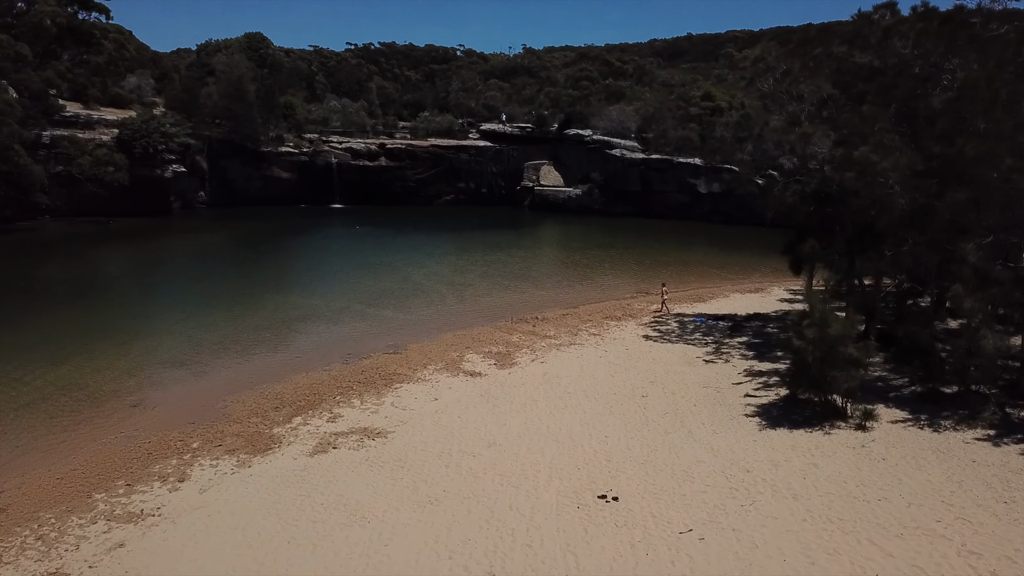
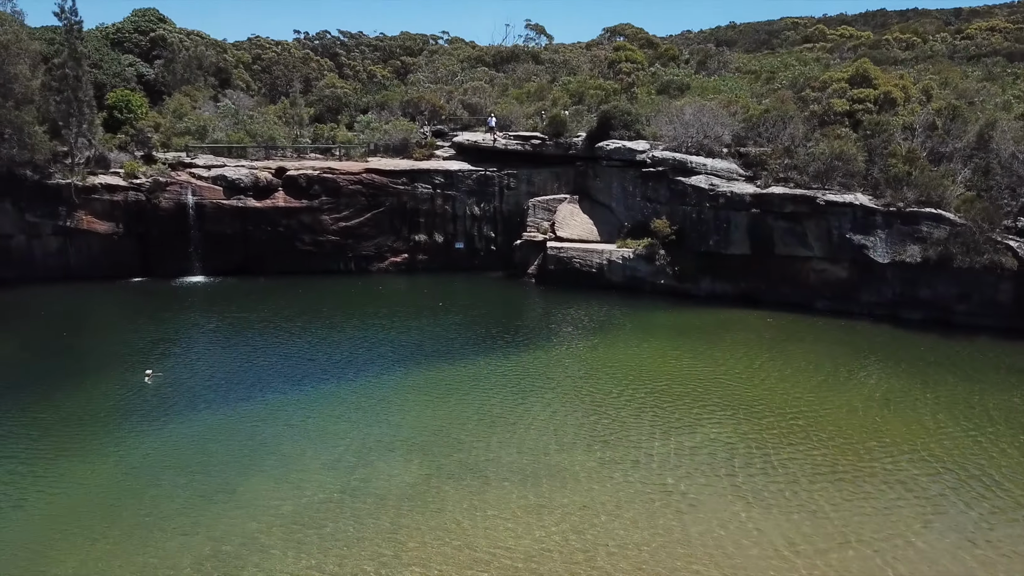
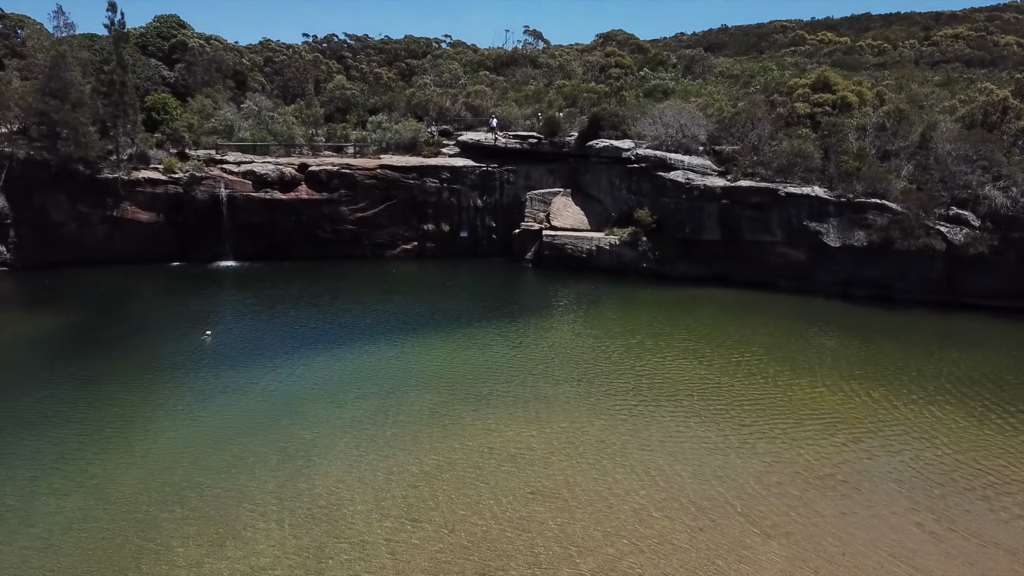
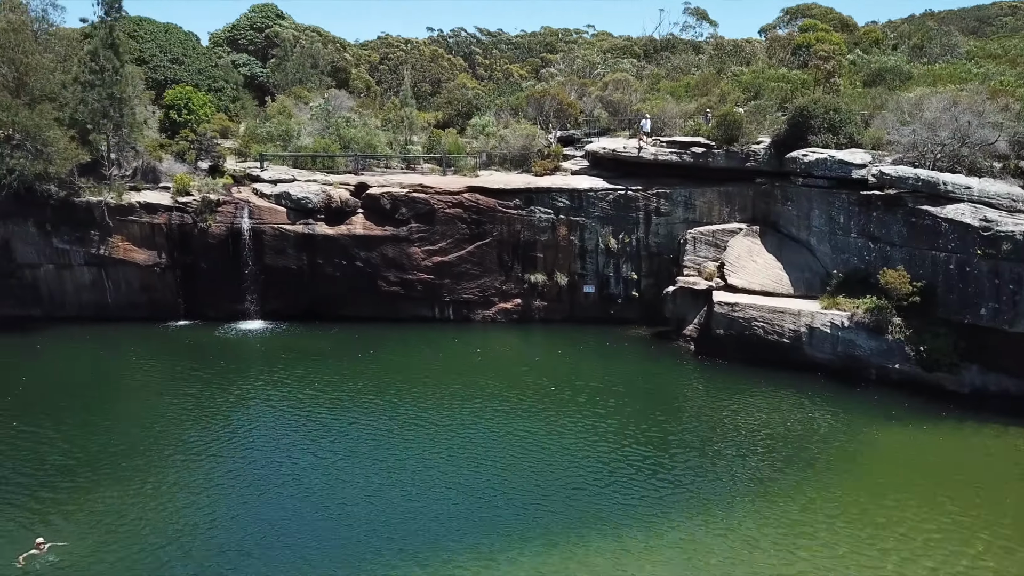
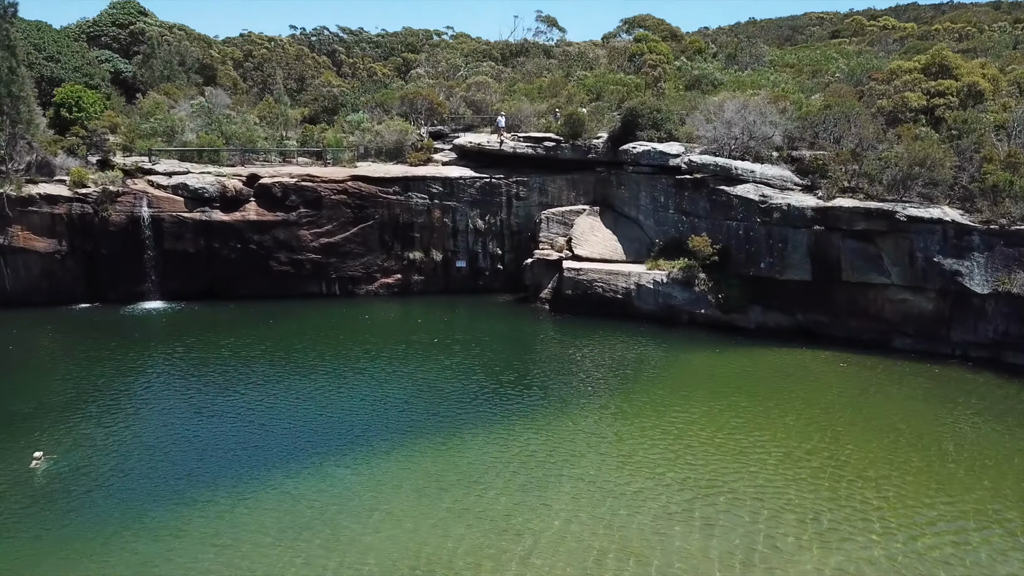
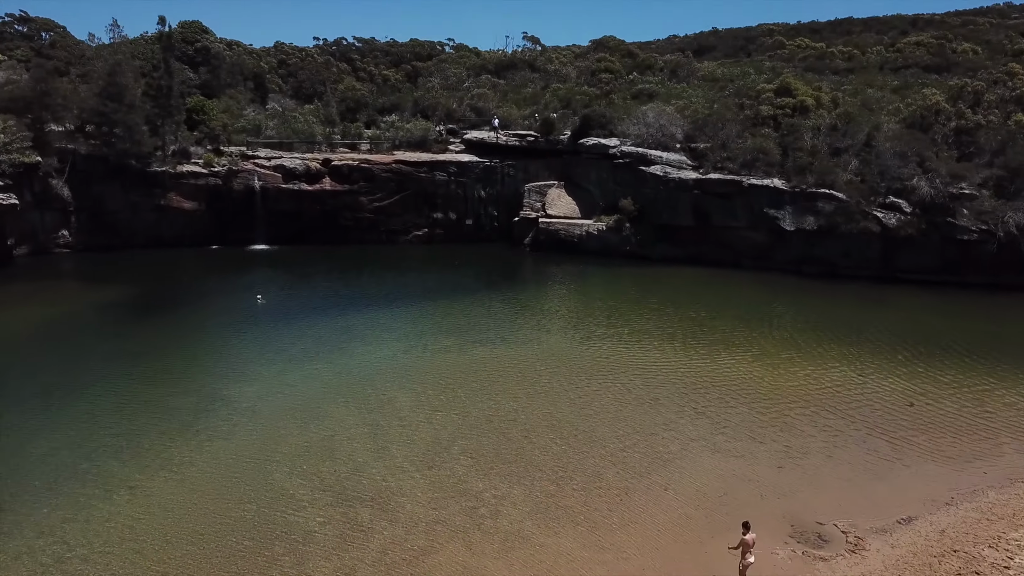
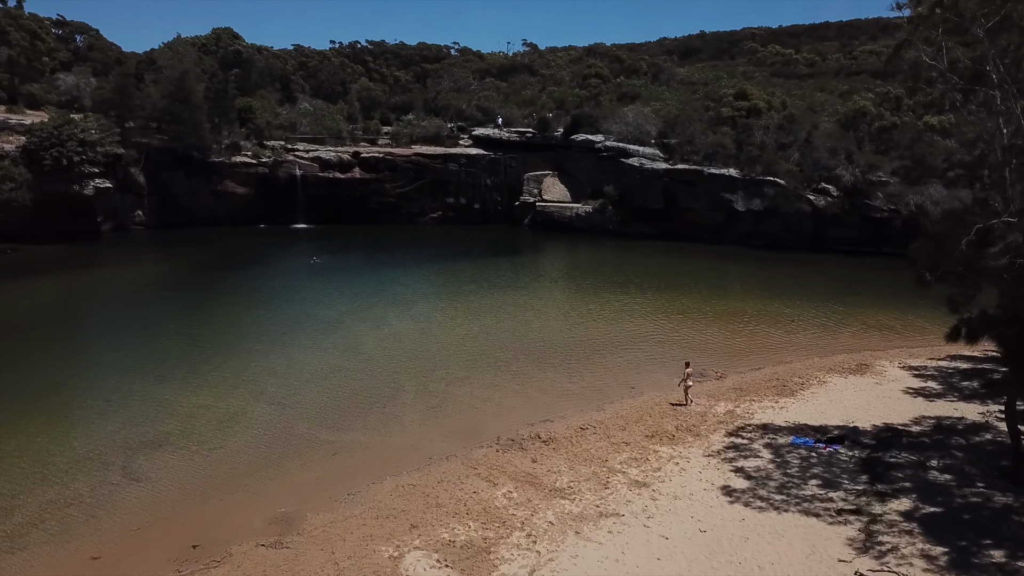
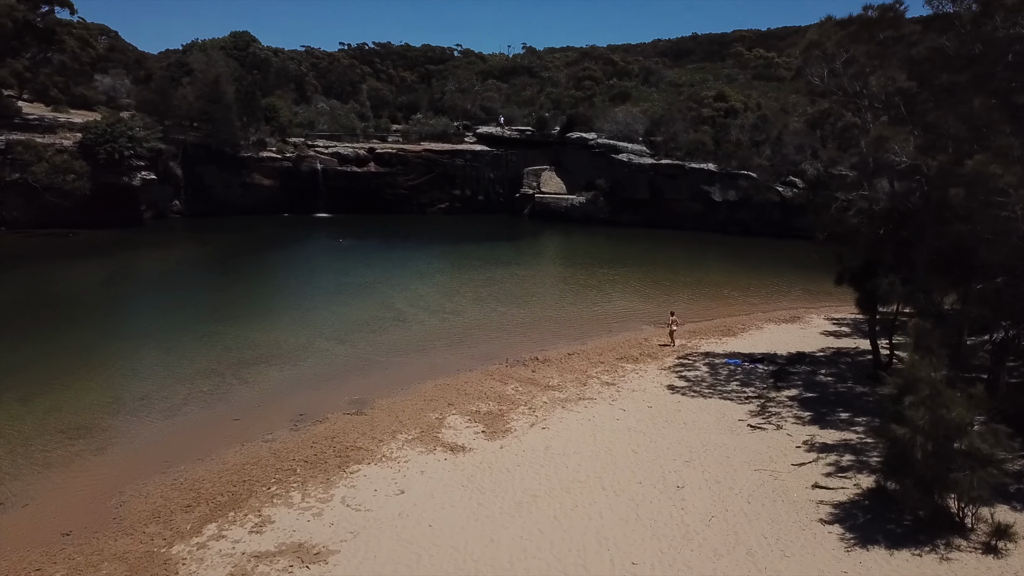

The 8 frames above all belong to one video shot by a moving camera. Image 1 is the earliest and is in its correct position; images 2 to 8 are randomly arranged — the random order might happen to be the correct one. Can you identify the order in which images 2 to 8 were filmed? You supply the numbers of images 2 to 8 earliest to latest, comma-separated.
8, 7, 6, 3, 2, 5, 4
